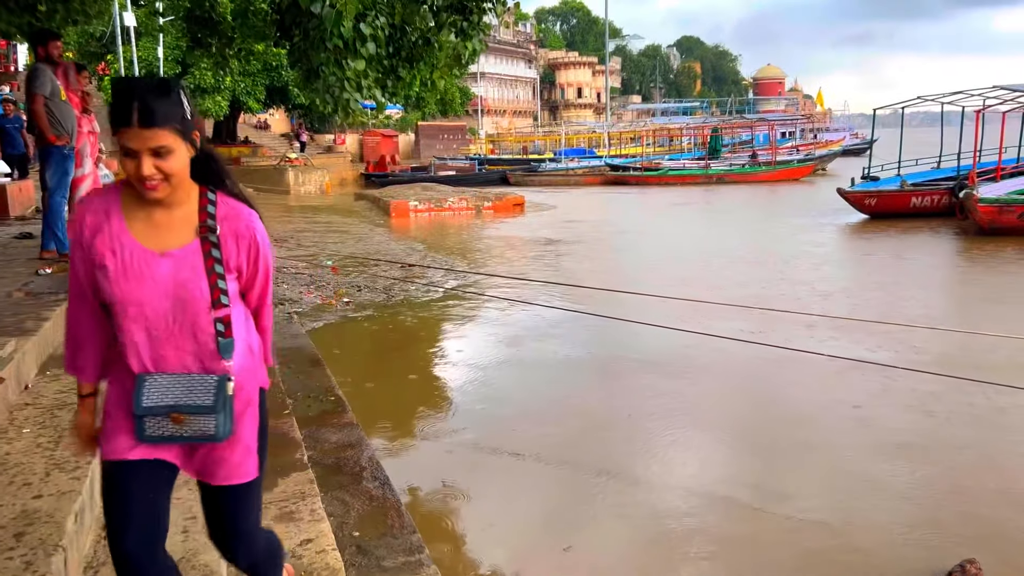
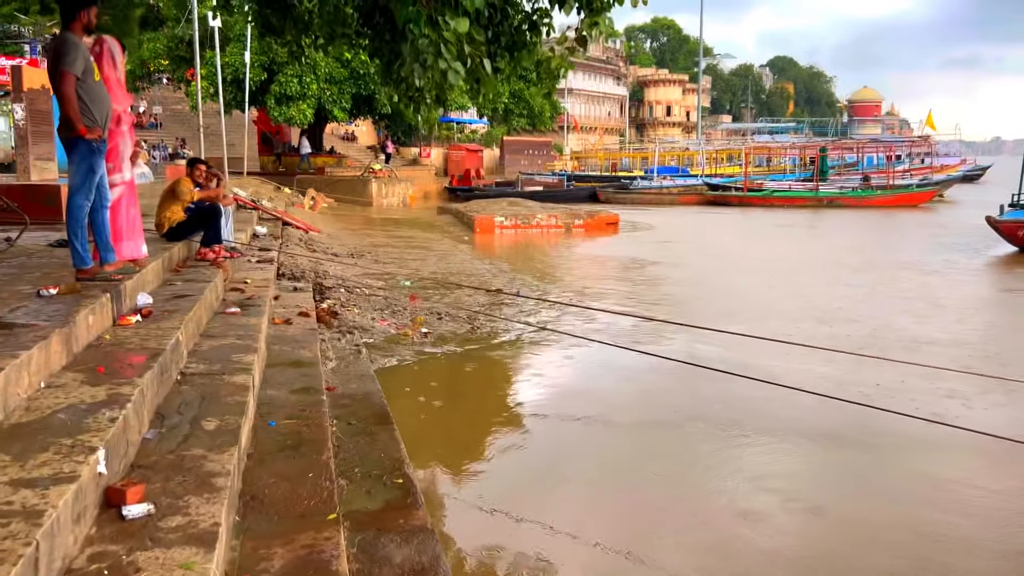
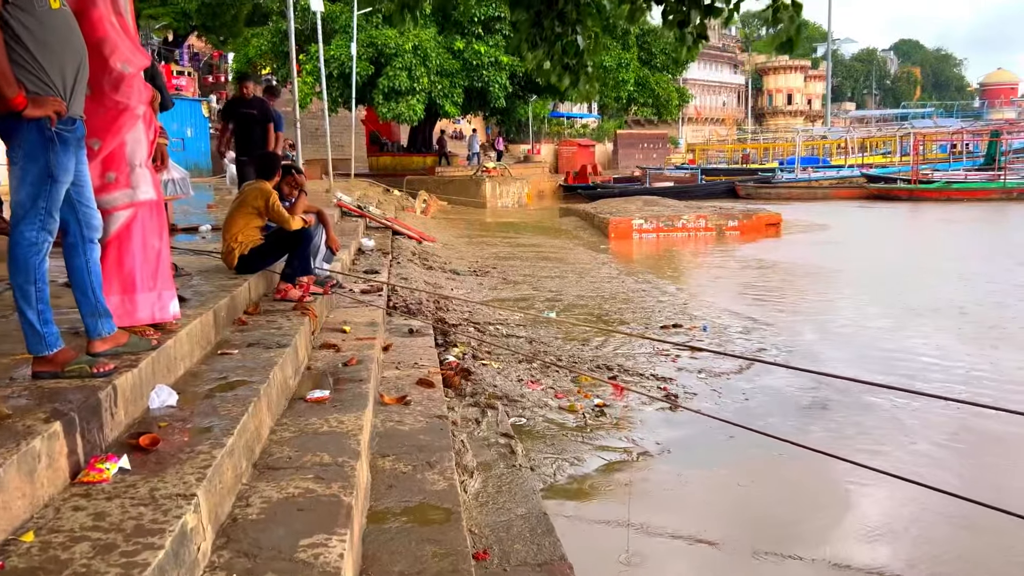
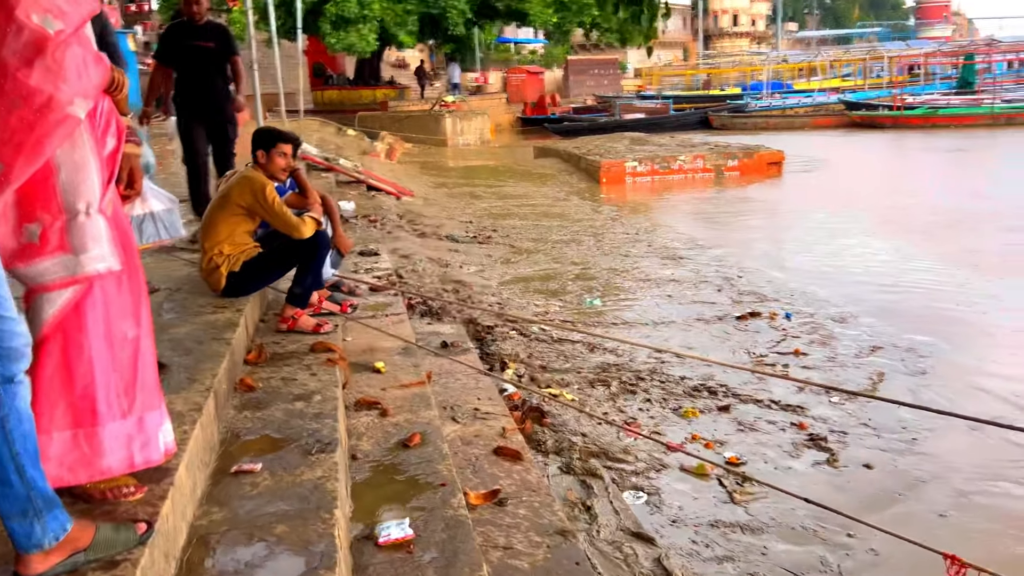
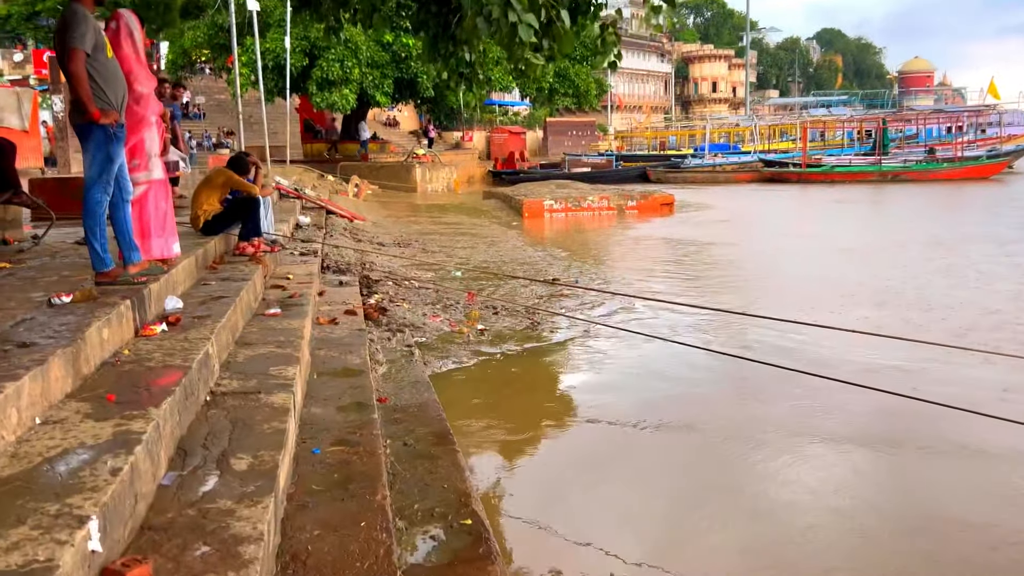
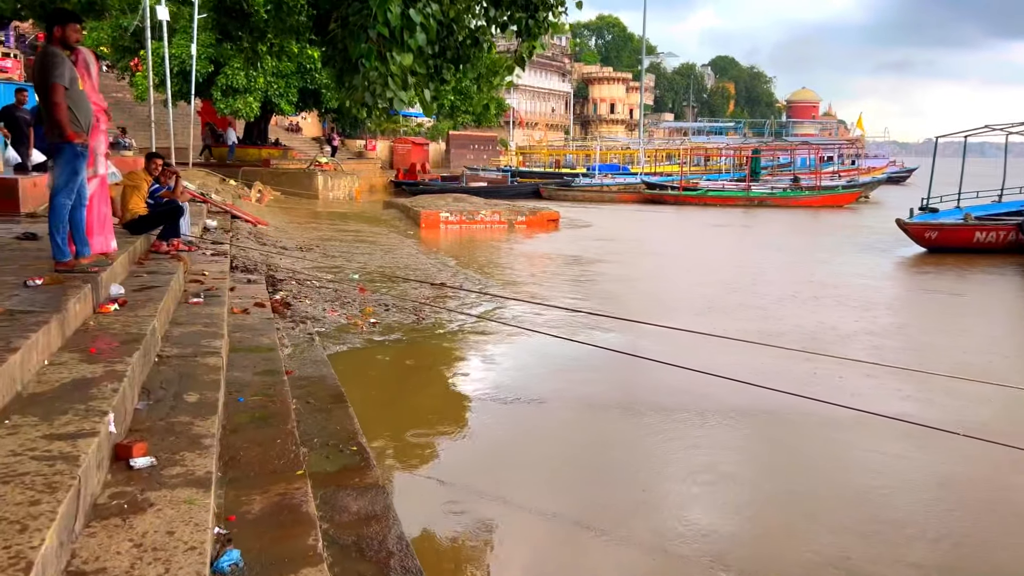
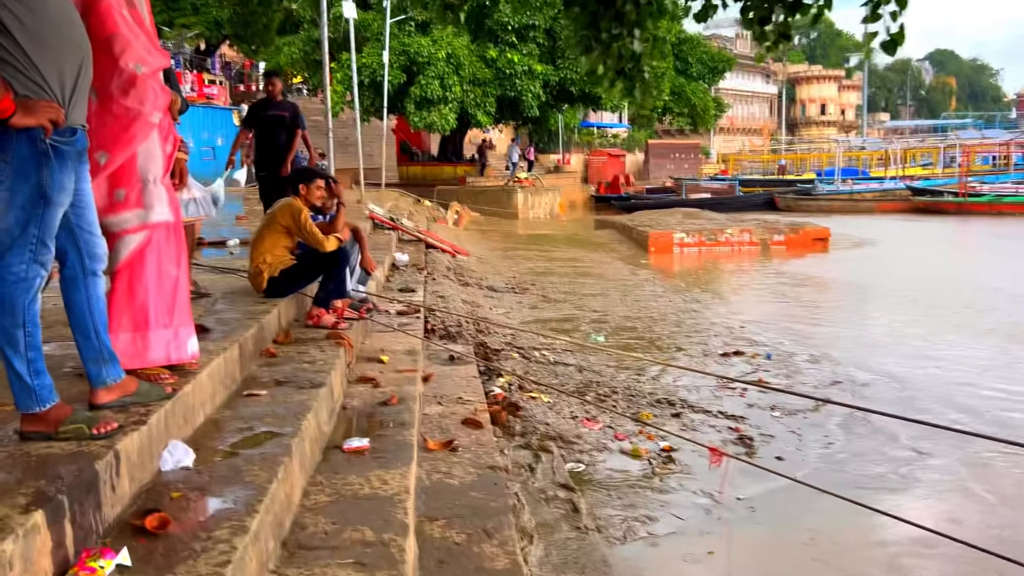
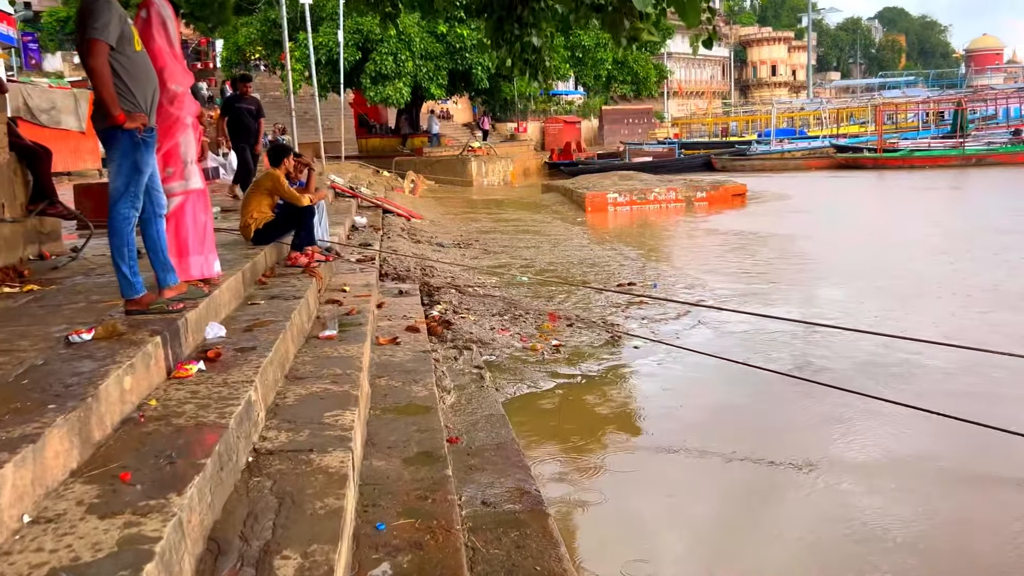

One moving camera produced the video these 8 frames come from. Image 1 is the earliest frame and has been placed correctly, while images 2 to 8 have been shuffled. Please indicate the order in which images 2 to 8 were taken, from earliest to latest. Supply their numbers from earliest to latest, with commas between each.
6, 2, 5, 8, 3, 7, 4
